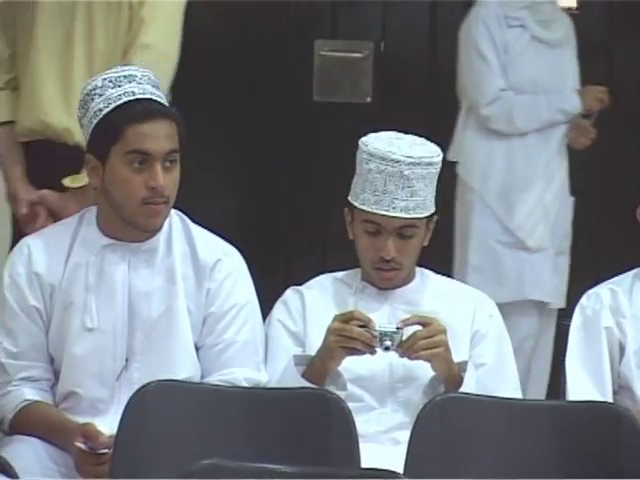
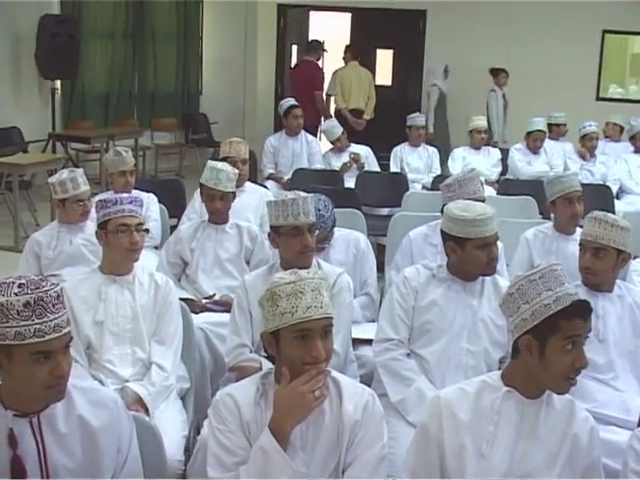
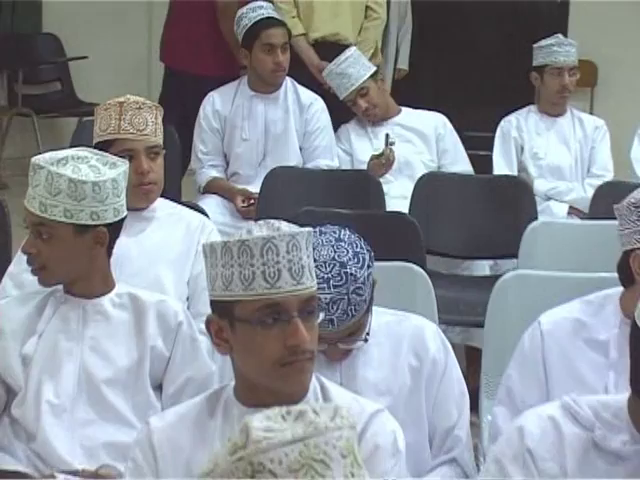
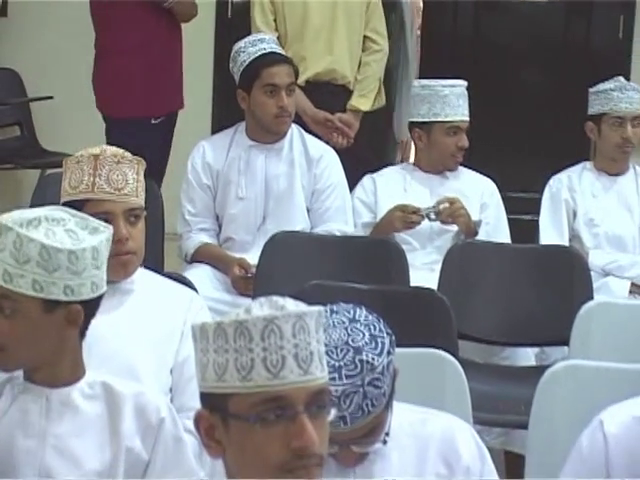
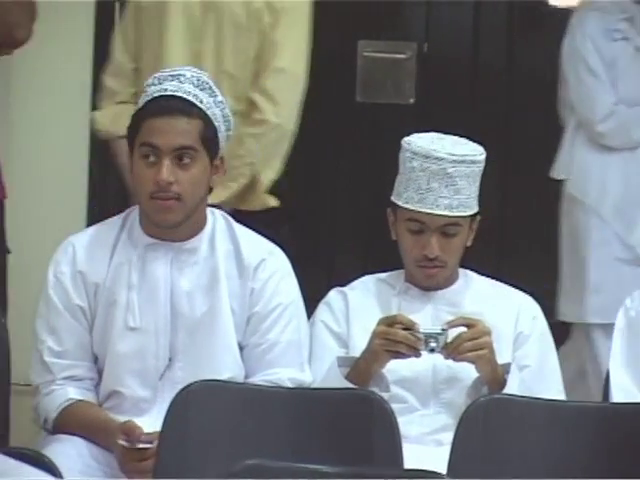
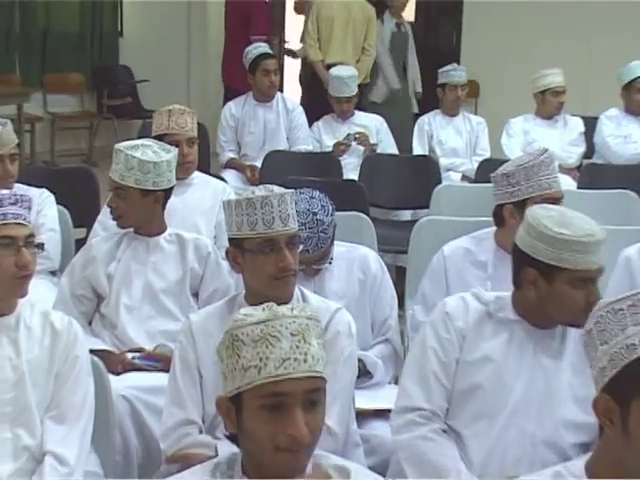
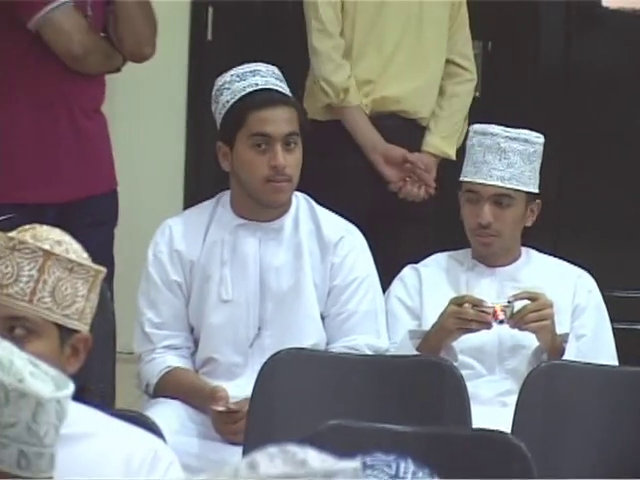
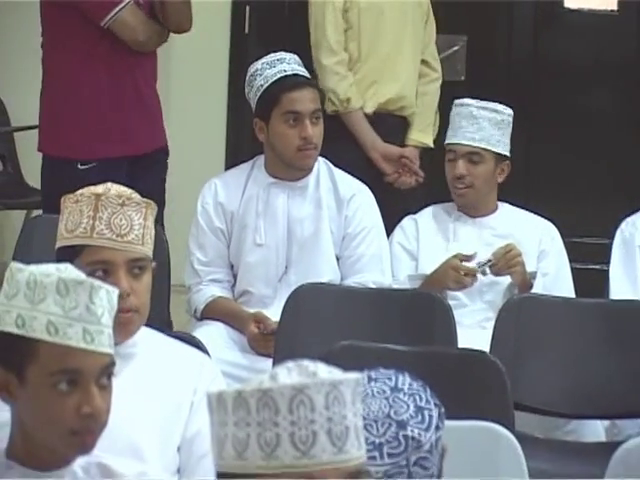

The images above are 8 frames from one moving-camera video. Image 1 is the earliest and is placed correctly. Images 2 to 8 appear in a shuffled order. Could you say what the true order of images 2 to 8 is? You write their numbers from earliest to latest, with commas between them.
5, 7, 8, 4, 3, 6, 2
